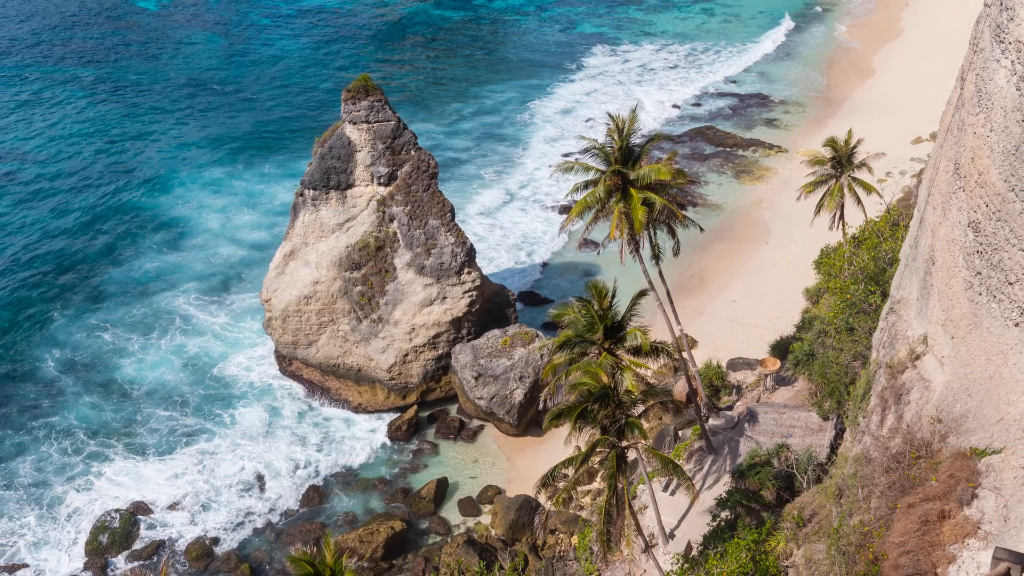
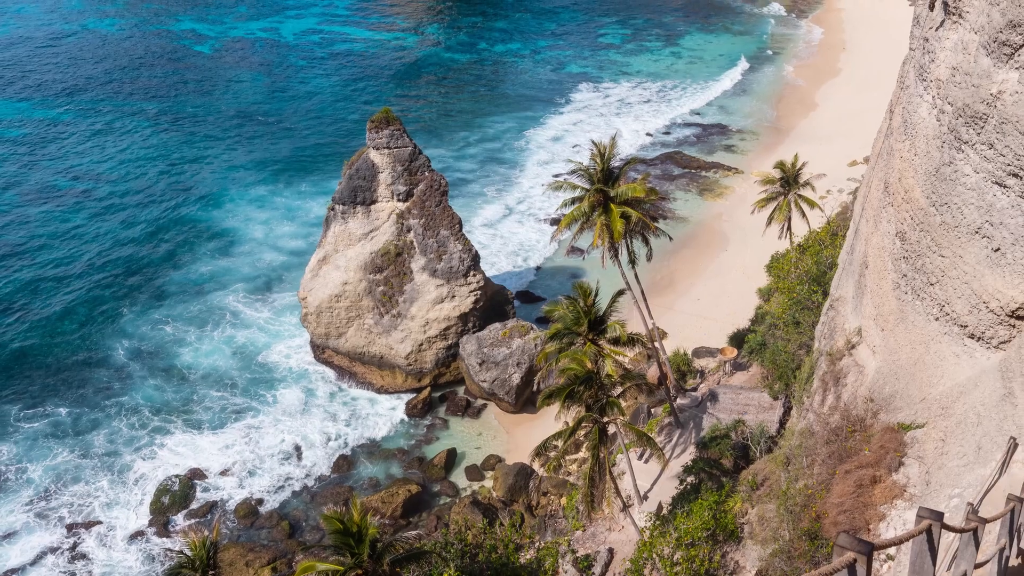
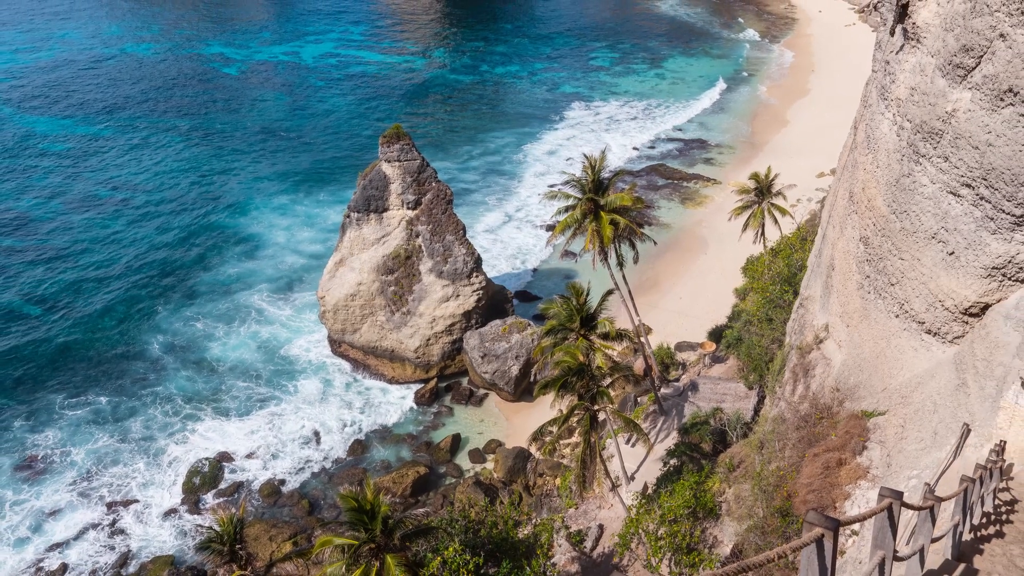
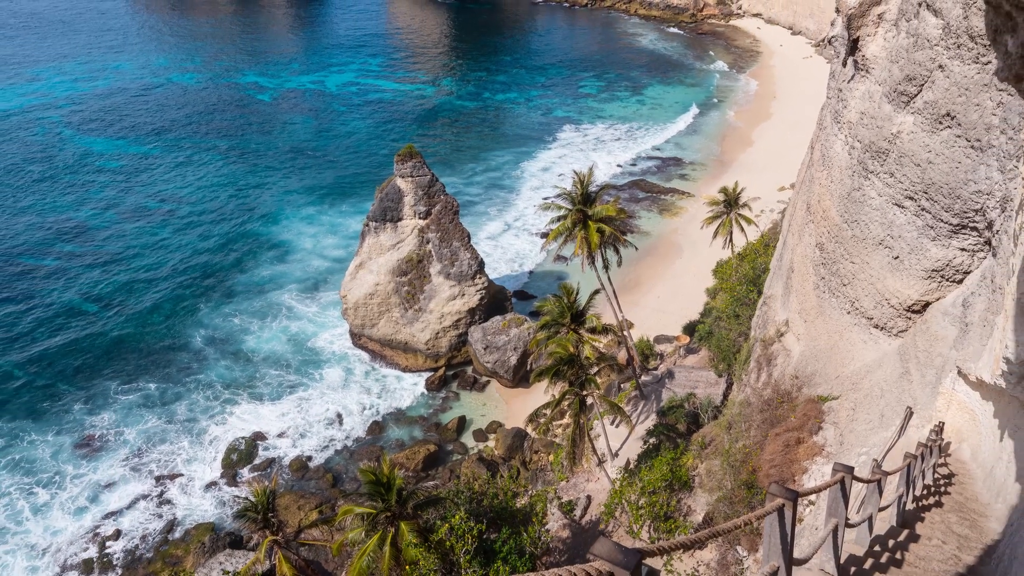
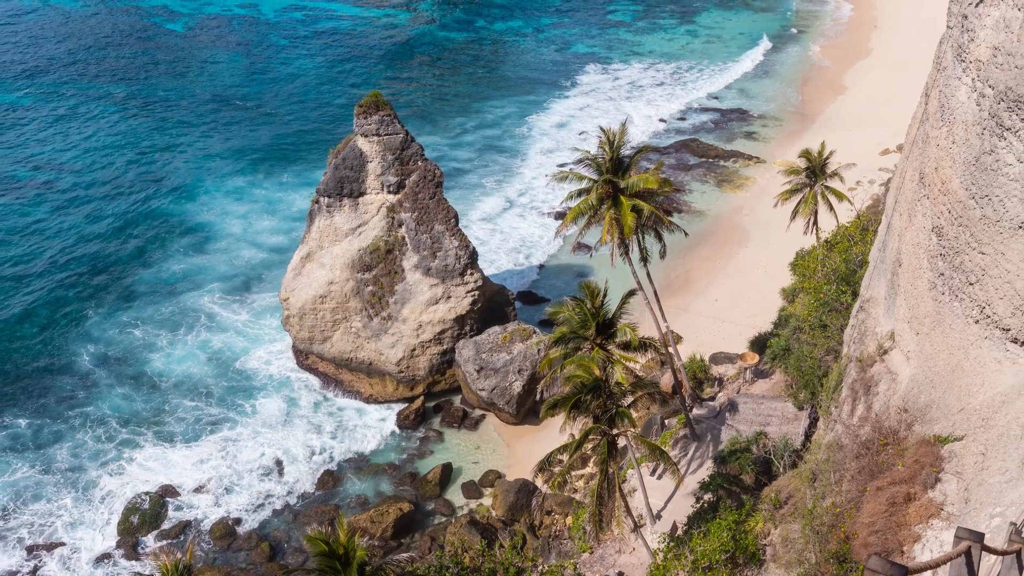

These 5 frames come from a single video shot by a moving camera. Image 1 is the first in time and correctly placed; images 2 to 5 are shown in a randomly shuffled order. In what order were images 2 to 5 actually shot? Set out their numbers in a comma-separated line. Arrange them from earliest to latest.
5, 2, 3, 4
